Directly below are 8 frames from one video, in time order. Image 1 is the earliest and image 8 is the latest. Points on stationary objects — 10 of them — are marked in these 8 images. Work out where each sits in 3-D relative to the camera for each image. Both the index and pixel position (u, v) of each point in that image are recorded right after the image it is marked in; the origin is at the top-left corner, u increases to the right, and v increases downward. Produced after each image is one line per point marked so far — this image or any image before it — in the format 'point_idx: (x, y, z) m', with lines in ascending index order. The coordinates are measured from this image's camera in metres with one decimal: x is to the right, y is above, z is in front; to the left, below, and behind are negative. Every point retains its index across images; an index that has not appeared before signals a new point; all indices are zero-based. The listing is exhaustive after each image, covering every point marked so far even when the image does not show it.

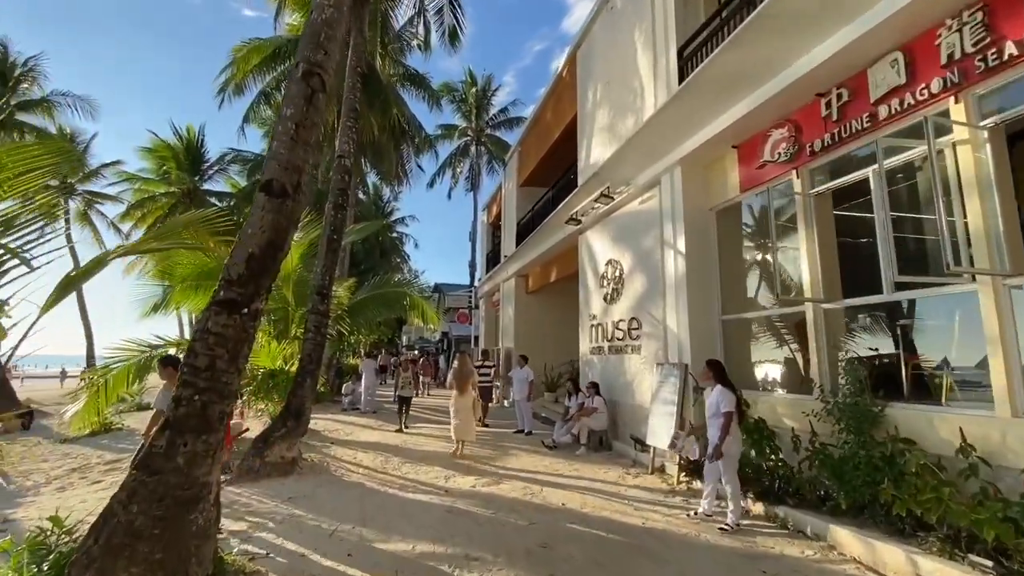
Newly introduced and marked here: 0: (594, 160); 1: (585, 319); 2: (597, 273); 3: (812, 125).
0: (+1.9, +3.0, +11.2) m
1: (+1.7, -0.7, +11.2) m
2: (+1.9, +0.3, +10.7) m
3: (+3.7, +2.0, +6.0) m
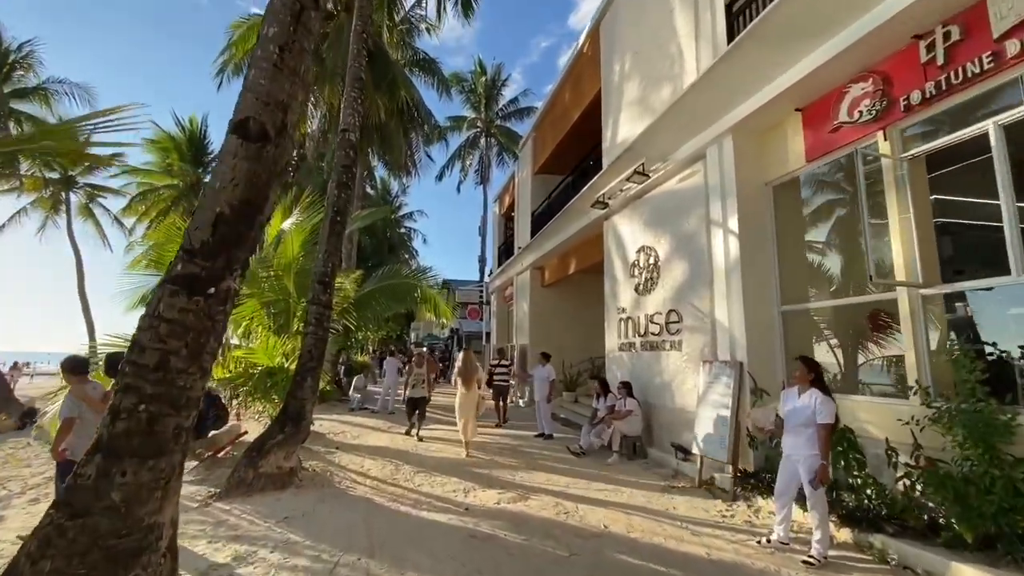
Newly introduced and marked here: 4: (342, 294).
0: (+2.3, +3.2, +10.2) m
1: (+2.1, -0.5, +10.2) m
2: (+2.3, +0.5, +9.7) m
3: (+4.0, +2.2, +5.0) m
4: (-3.7, -0.1, +10.5) m
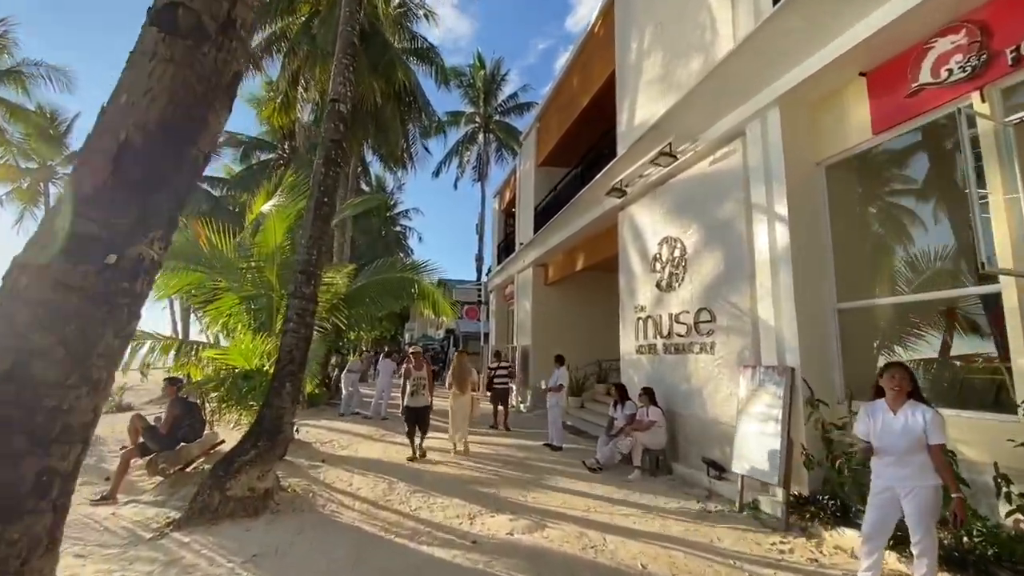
0: (+2.5, +3.2, +9.3) m
1: (+2.3, -0.4, +9.3) m
2: (+2.5, +0.6, +8.8) m
3: (+4.3, +2.3, +4.1) m
4: (-3.6, 0.0, +9.6) m
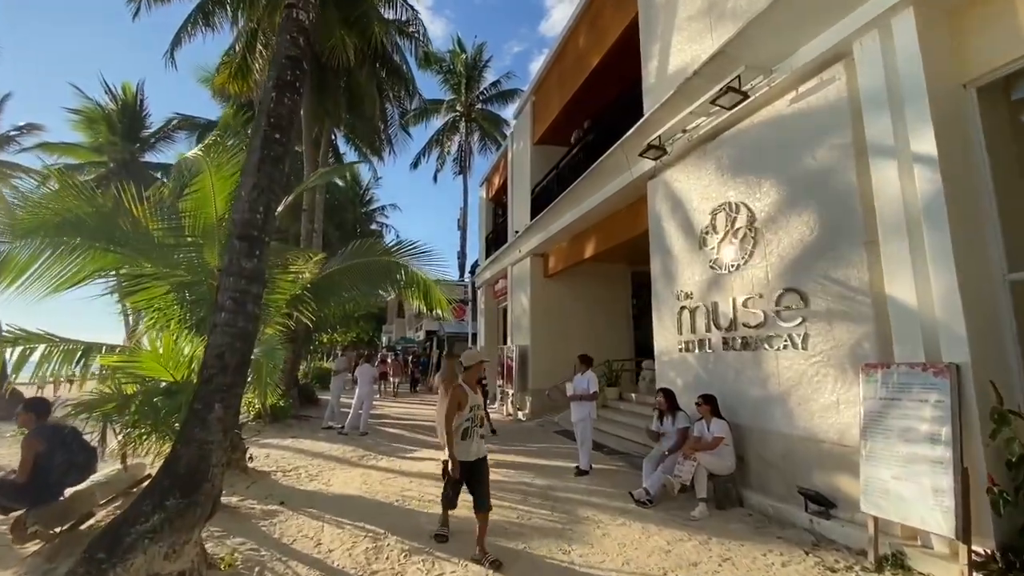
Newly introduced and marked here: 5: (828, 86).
0: (+2.6, +3.5, +7.6) m
1: (+2.5, -0.2, +7.6) m
2: (+2.6, +0.9, +7.1) m
3: (+4.6, +2.6, +2.5) m
4: (-3.5, +0.2, +7.6) m
5: (+3.4, +2.2, +5.2) m
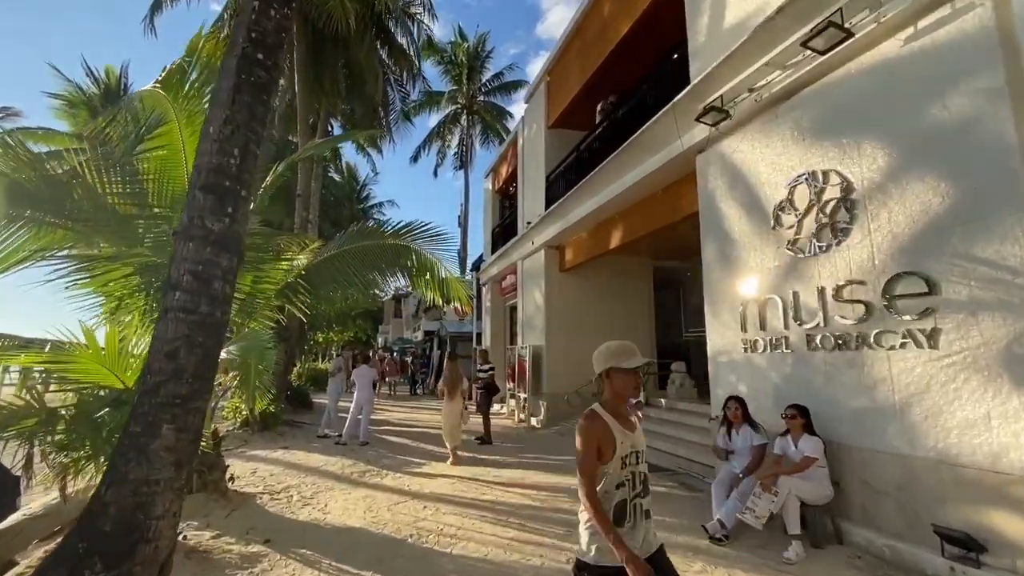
0: (+3.1, +3.6, +6.5) m
1: (+2.9, 0.0, +6.5) m
2: (+3.1, +1.0, +6.0) m
3: (+5.1, +2.7, +1.4) m
4: (-3.0, +0.3, +6.4) m
5: (+3.8, +2.3, +4.1) m
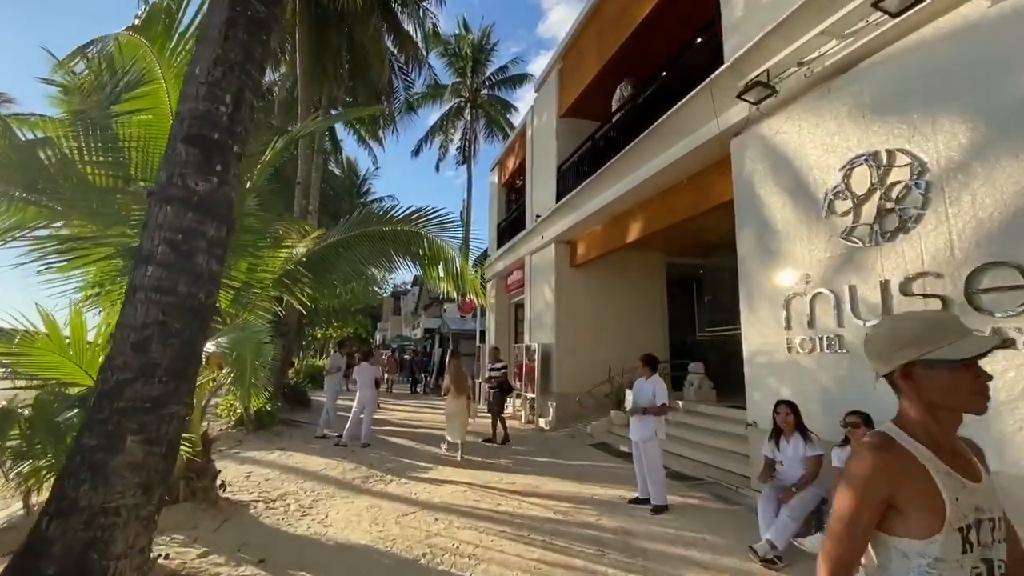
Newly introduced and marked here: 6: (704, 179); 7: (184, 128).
0: (+3.4, +3.7, +6.0) m
1: (+3.1, +0.1, +5.9) m
2: (+3.3, +1.1, +5.4) m
3: (+5.4, +2.8, +0.9) m
4: (-2.8, +0.5, +5.8) m
5: (+4.1, +2.4, +3.5) m
6: (+3.1, +1.8, +7.9) m
7: (-1.7, +0.8, +2.5) m
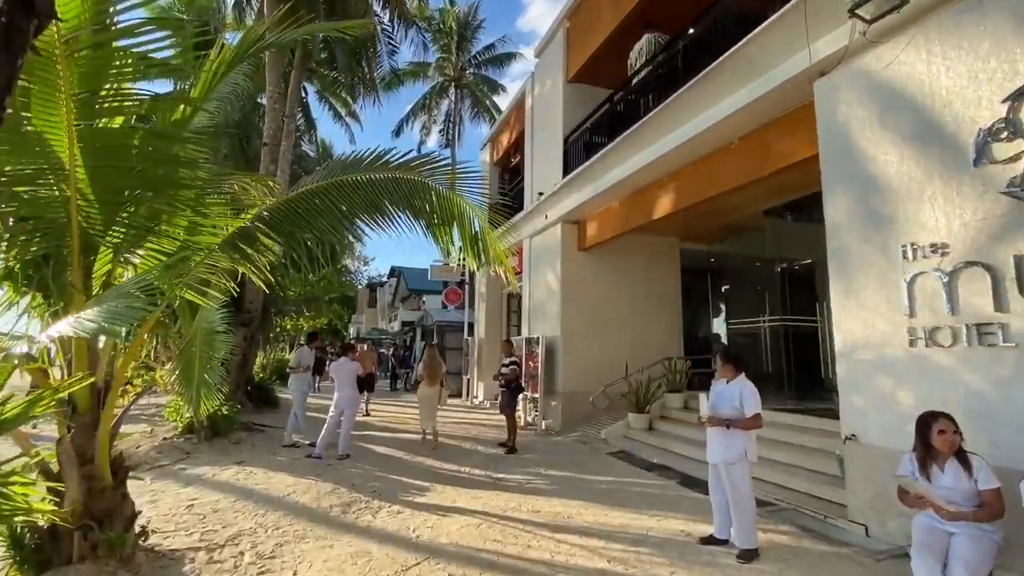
0: (+3.7, +3.9, +4.6) m
1: (+3.5, +0.3, +4.6) m
2: (+3.7, +1.3, +4.1) m
3: (+6.0, +2.9, -0.4) m
4: (-2.4, +0.8, +4.2) m
5: (+4.6, +2.6, +2.2) m
6: (+3.3, +2.0, +6.5) m
7: (-1.1, +1.1, +1.0) m
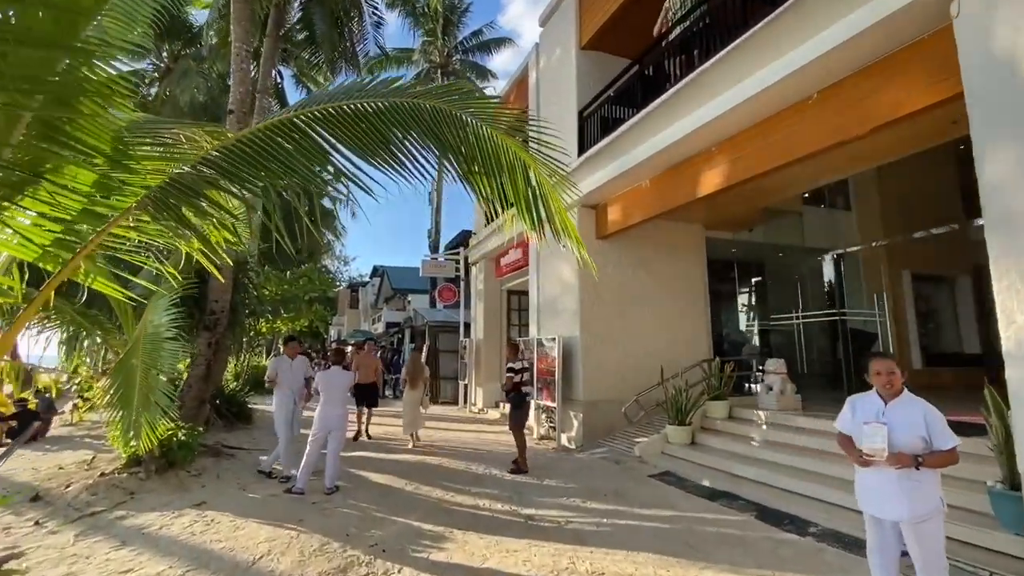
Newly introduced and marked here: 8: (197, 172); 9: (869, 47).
0: (+4.1, +4.1, +3.4) m
1: (+3.9, +0.4, +3.4) m
2: (+4.2, +1.5, +2.9) m
3: (+6.6, +3.1, -1.5) m
4: (-2.0, +0.9, +2.8) m
5: (+5.1, +2.7, +1.0) m
6: (+3.7, +2.2, +5.3) m
7: (-0.6, +1.2, -0.4) m
8: (-1.9, +0.6, +3.0) m
9: (+3.5, +2.4, +5.0) m
